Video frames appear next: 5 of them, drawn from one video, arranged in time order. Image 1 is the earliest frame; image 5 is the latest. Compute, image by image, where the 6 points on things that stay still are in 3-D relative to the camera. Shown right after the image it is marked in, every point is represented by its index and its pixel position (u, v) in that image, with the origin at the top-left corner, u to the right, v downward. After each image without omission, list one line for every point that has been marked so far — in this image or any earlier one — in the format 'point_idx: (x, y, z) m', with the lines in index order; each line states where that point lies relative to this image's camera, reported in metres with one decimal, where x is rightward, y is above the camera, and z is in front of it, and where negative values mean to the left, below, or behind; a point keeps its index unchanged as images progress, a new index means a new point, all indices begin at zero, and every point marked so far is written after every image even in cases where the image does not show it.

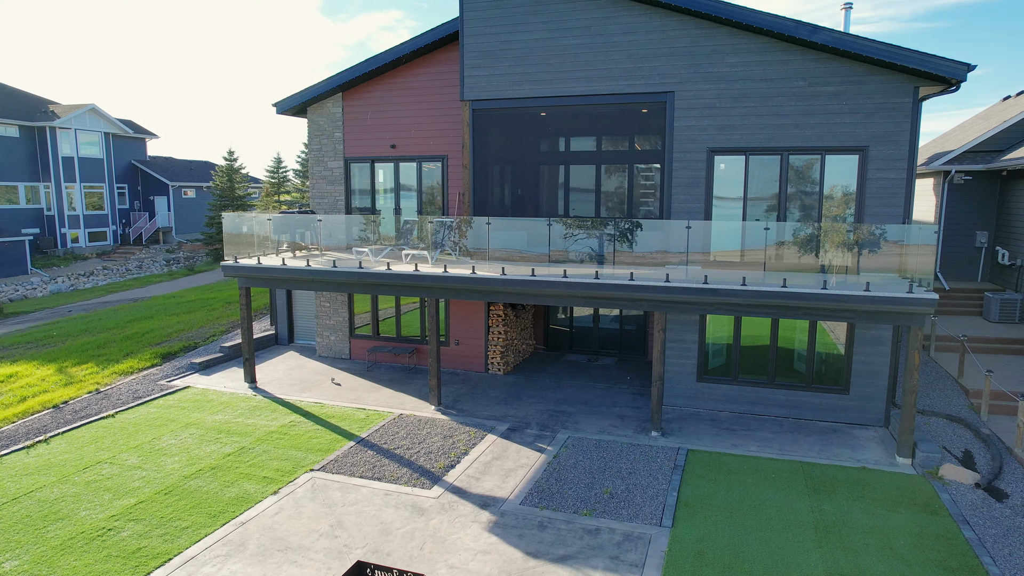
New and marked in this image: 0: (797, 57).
0: (+4.5, +3.6, +10.0) m
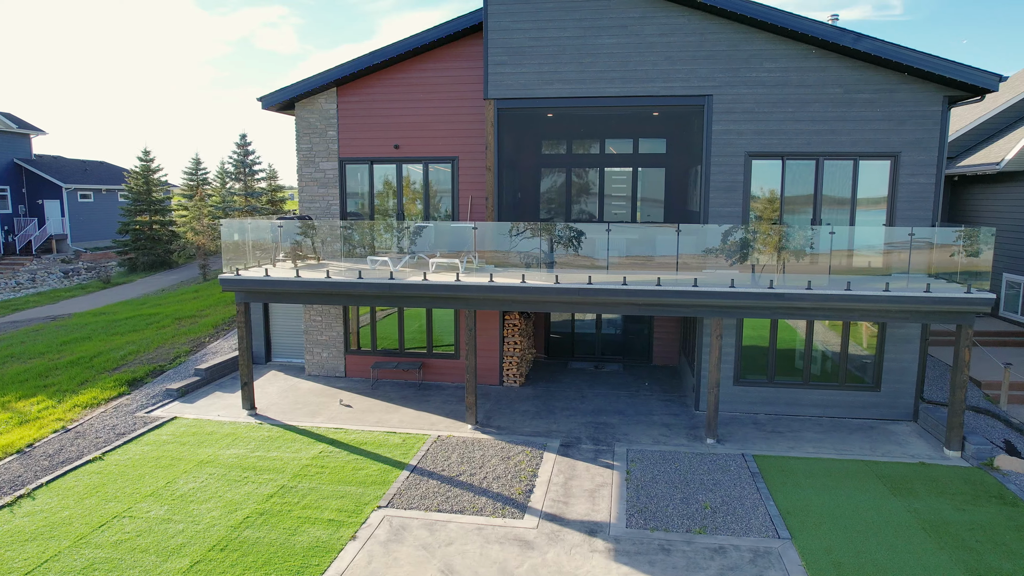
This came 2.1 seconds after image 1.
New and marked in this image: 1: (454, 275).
0: (+5.2, +3.6, +10.3) m
1: (-0.9, +0.2, +10.2) m
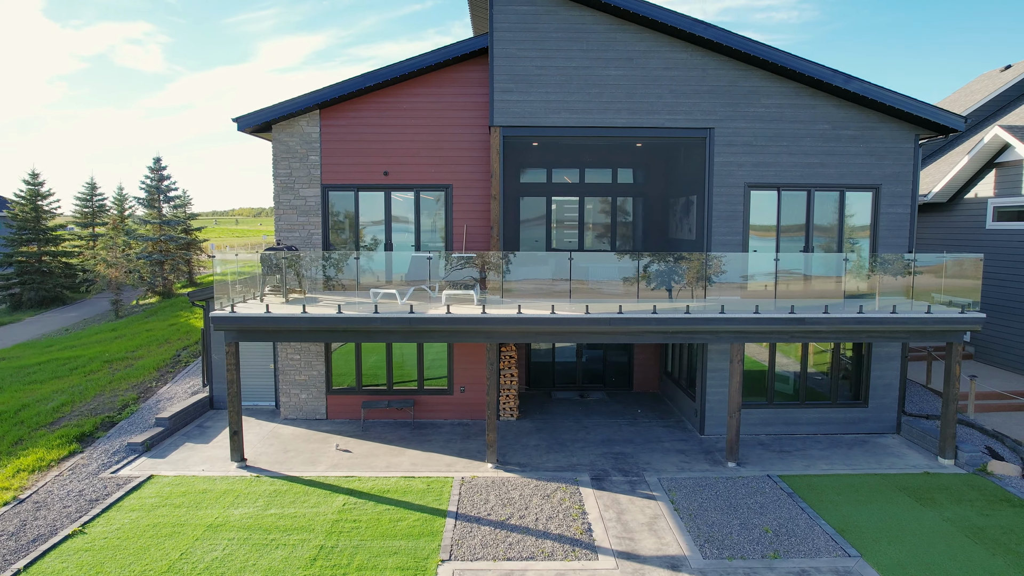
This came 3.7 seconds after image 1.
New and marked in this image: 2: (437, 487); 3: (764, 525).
0: (+5.3, +3.2, +11.0) m
1: (-0.5, -0.3, +9.8) m
2: (-1.1, -2.9, +9.3) m
3: (+3.2, -3.0, +8.2) m
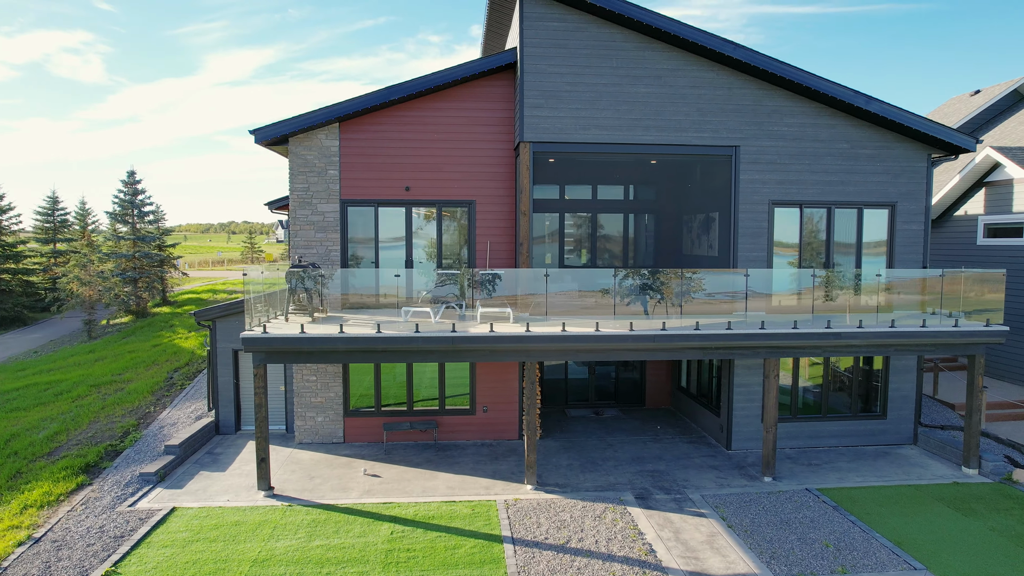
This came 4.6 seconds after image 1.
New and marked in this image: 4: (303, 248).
0: (+5.8, +2.9, +11.4) m
1: (+0.1, -0.6, +9.6) m
2: (-0.4, -3.1, +9.0) m
3: (+3.9, -3.2, +8.2) m
4: (-3.8, +0.7, +11.7) m
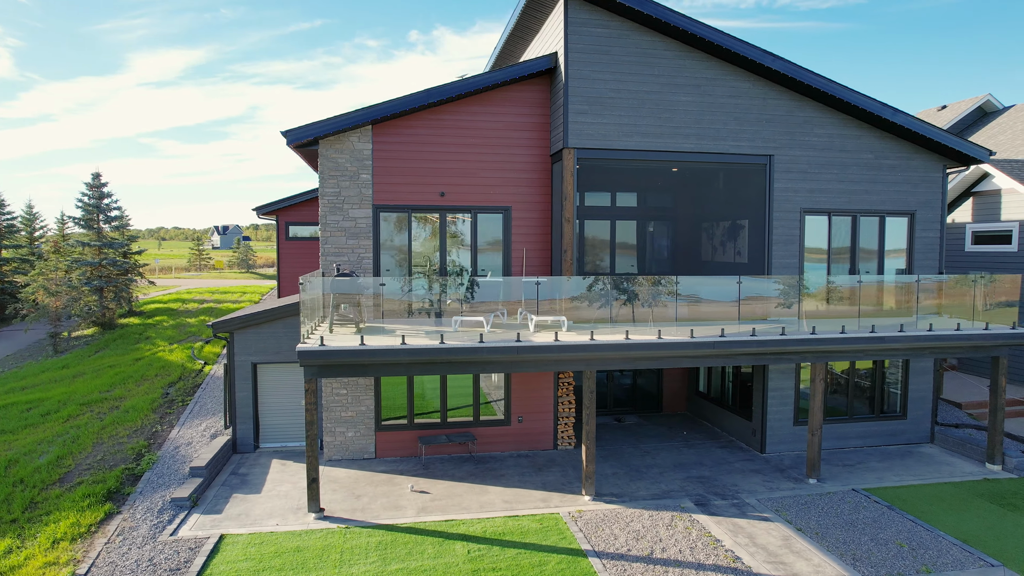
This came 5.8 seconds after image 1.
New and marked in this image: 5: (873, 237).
0: (+6.5, +2.8, +11.8) m
1: (+1.0, -0.7, +9.5) m
2: (+0.5, -3.2, +8.8) m
3: (+5.0, -3.3, +8.4) m
4: (-3.1, +0.6, +11.1) m
5: (+6.7, +0.9, +12.0) m
